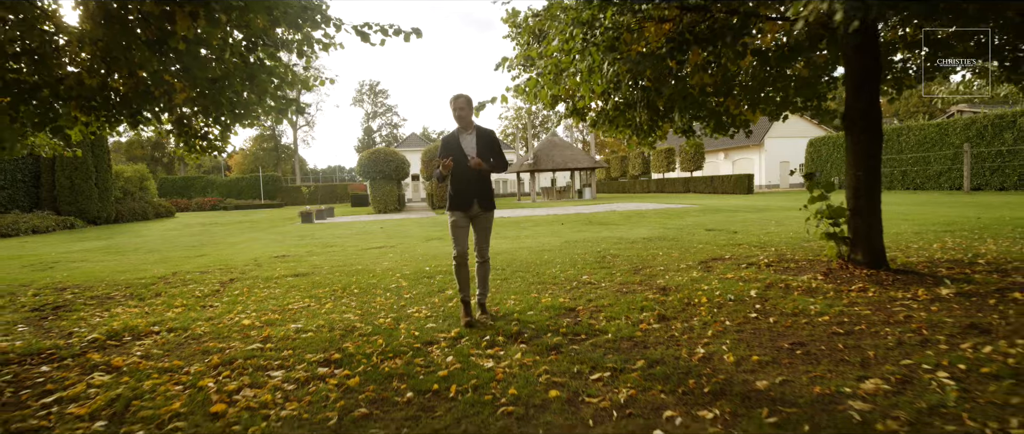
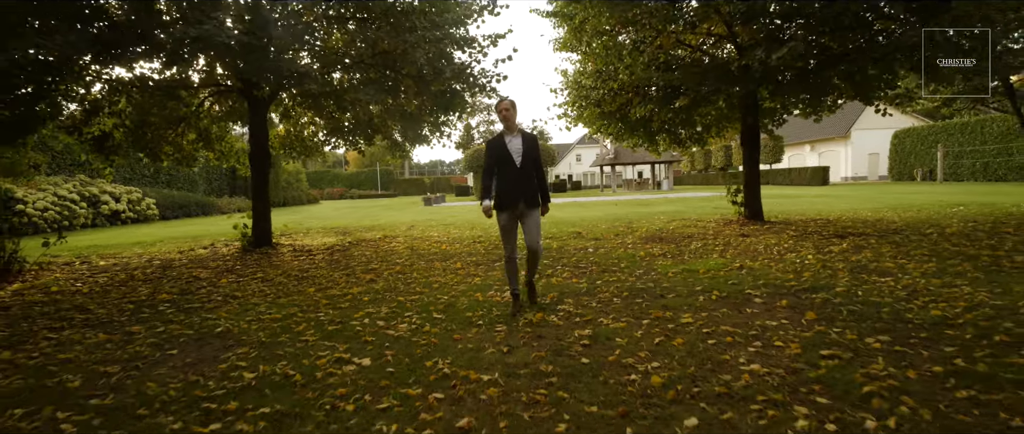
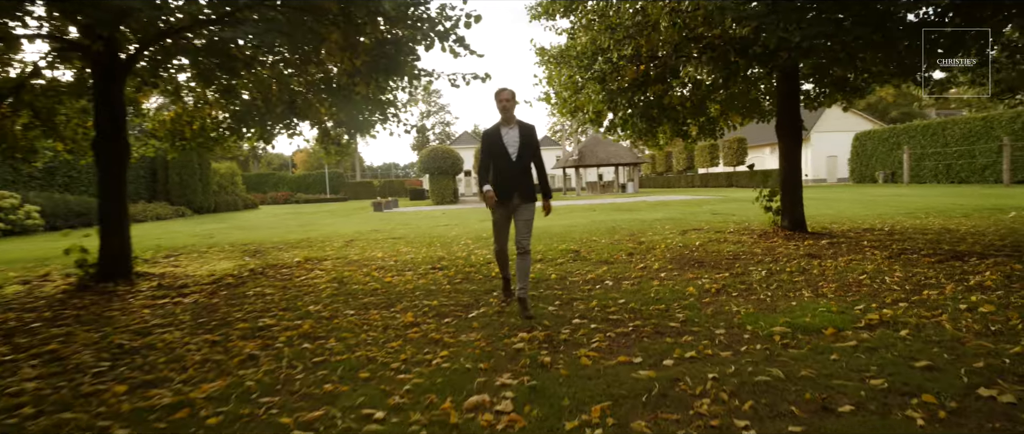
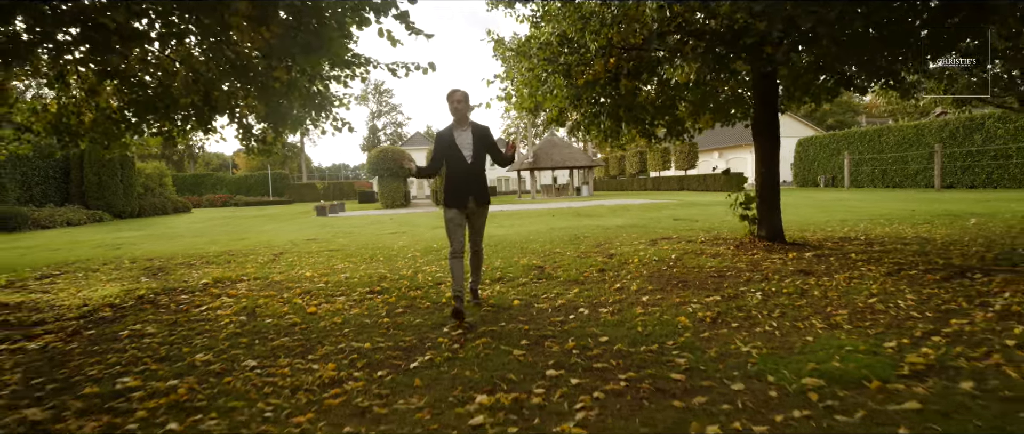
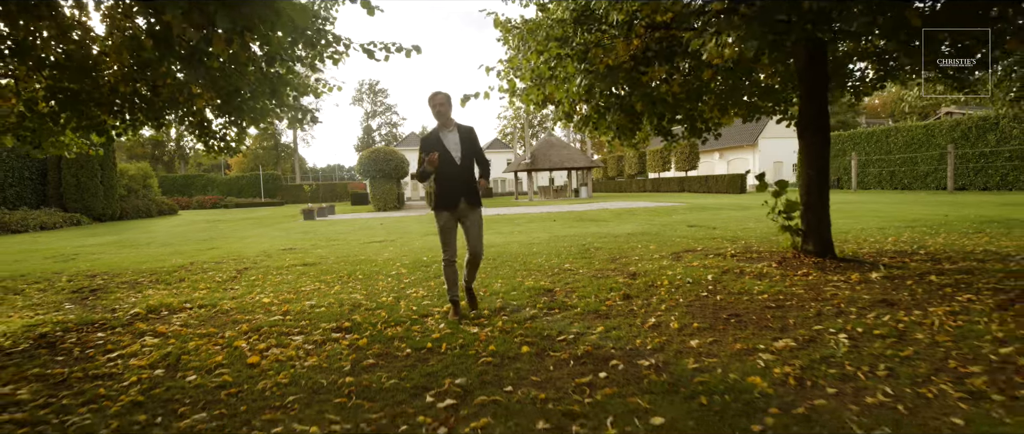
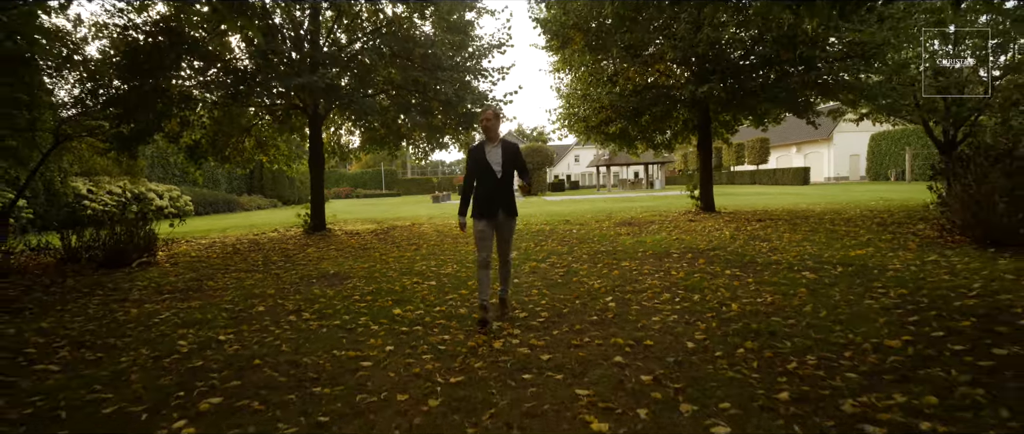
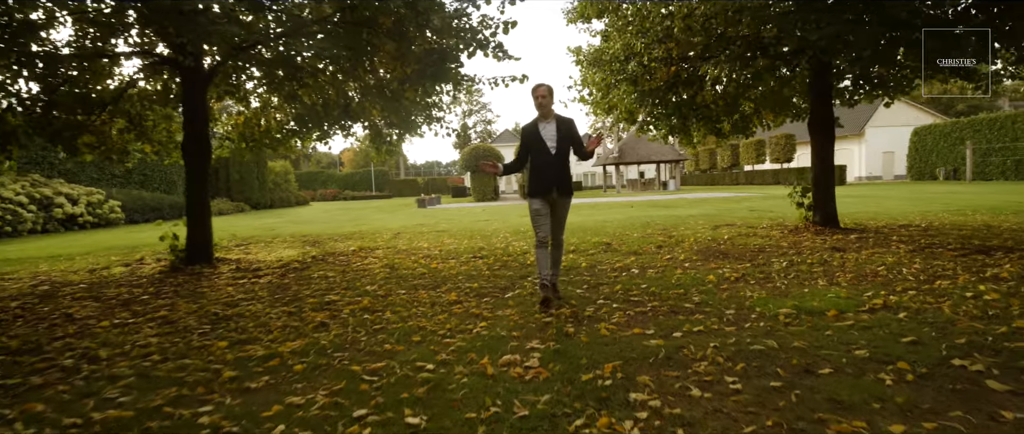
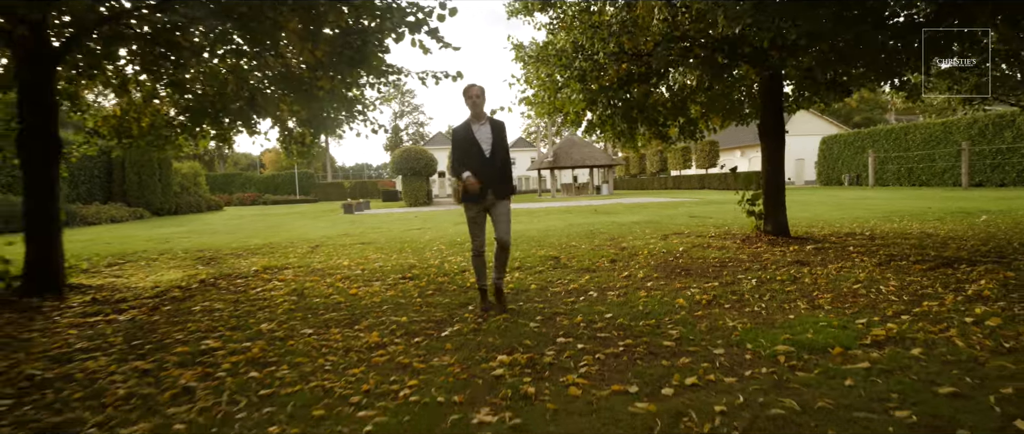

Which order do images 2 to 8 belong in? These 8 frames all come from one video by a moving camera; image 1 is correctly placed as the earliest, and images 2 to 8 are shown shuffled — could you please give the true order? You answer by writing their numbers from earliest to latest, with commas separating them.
5, 4, 8, 3, 7, 2, 6
